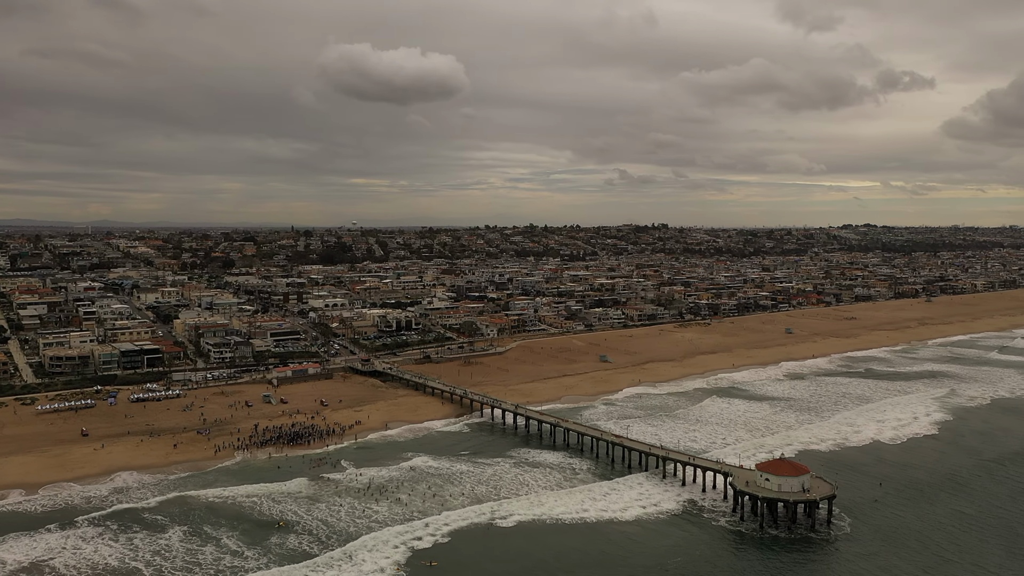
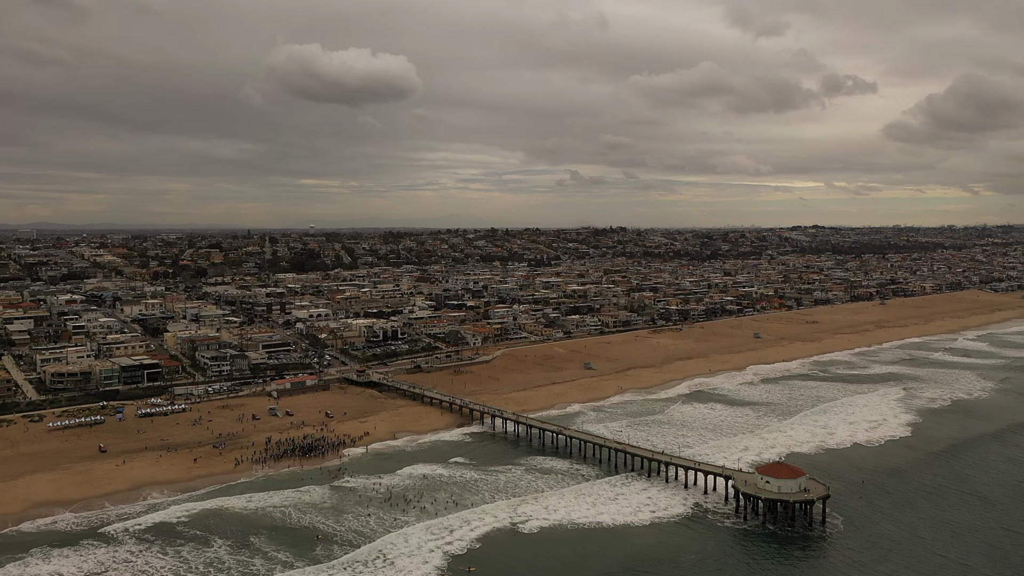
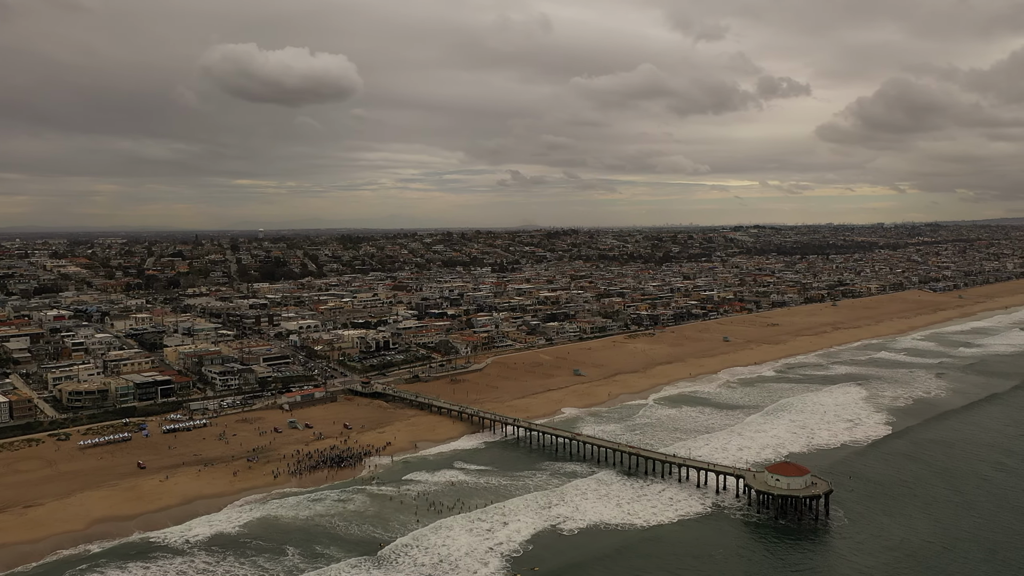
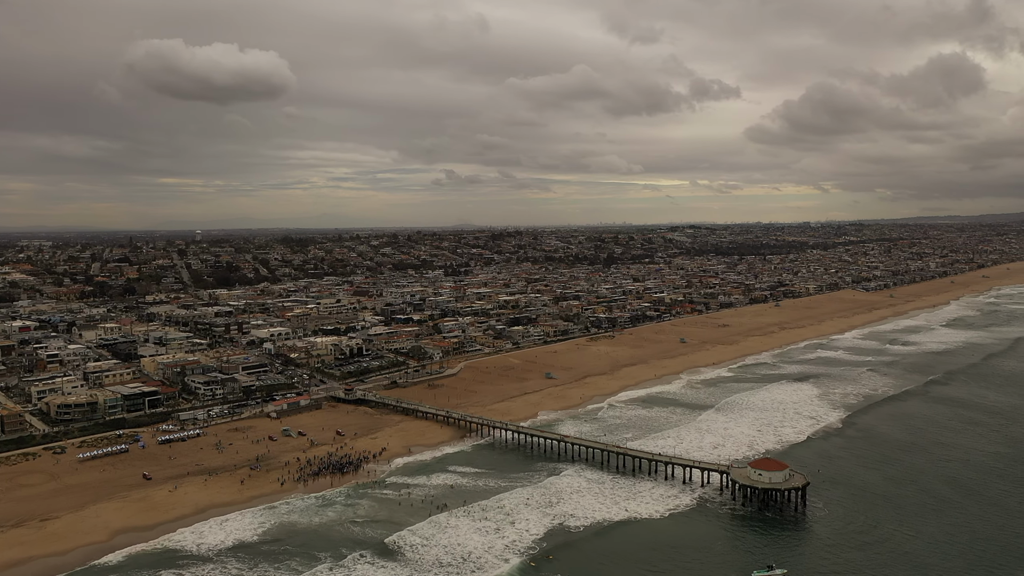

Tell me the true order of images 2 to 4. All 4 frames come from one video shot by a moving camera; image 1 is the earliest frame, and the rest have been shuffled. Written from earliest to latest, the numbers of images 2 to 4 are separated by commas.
2, 3, 4
